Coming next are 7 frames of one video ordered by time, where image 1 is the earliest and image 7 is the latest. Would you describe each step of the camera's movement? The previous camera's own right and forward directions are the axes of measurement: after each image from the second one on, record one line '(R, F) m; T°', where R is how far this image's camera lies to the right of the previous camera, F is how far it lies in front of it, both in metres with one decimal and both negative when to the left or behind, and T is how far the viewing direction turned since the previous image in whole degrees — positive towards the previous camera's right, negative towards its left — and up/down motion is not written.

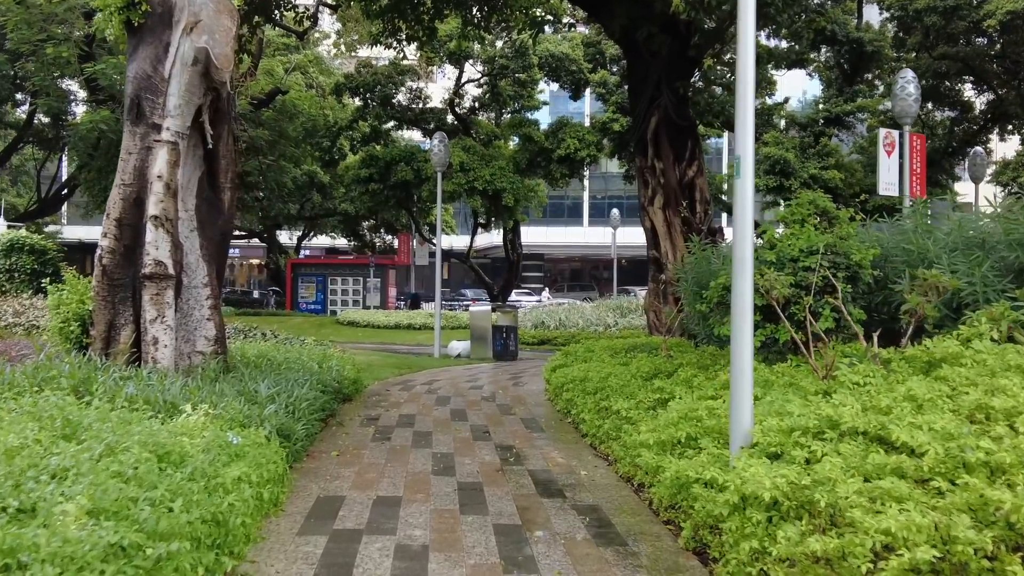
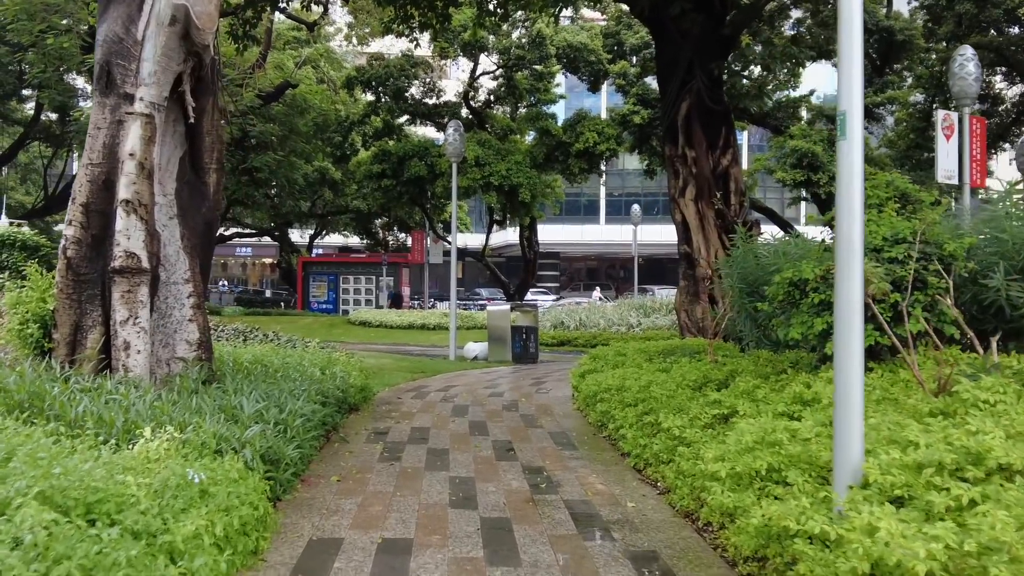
(-0.1, +0.9) m; -1°
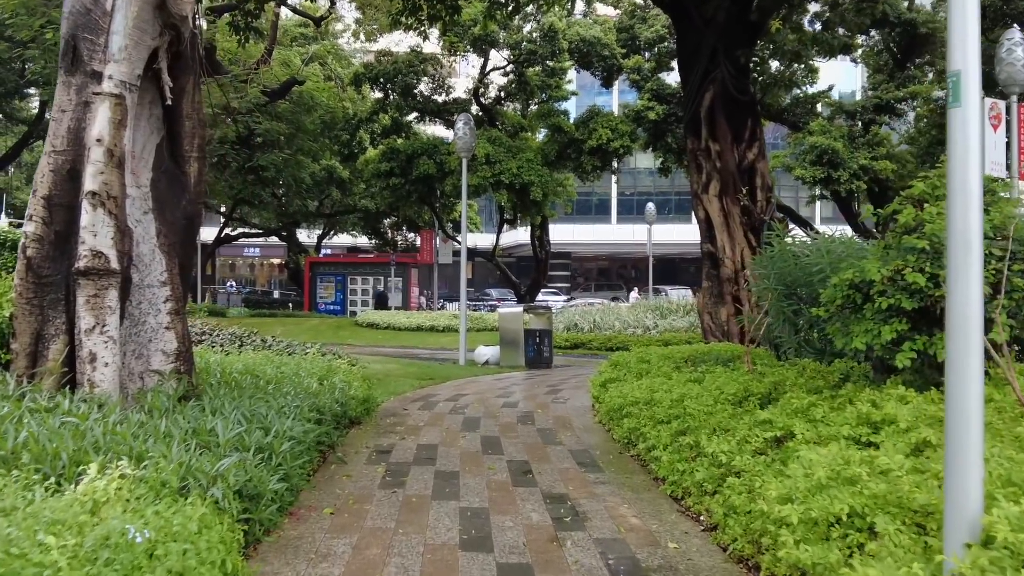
(0.0, +0.6) m; -1°
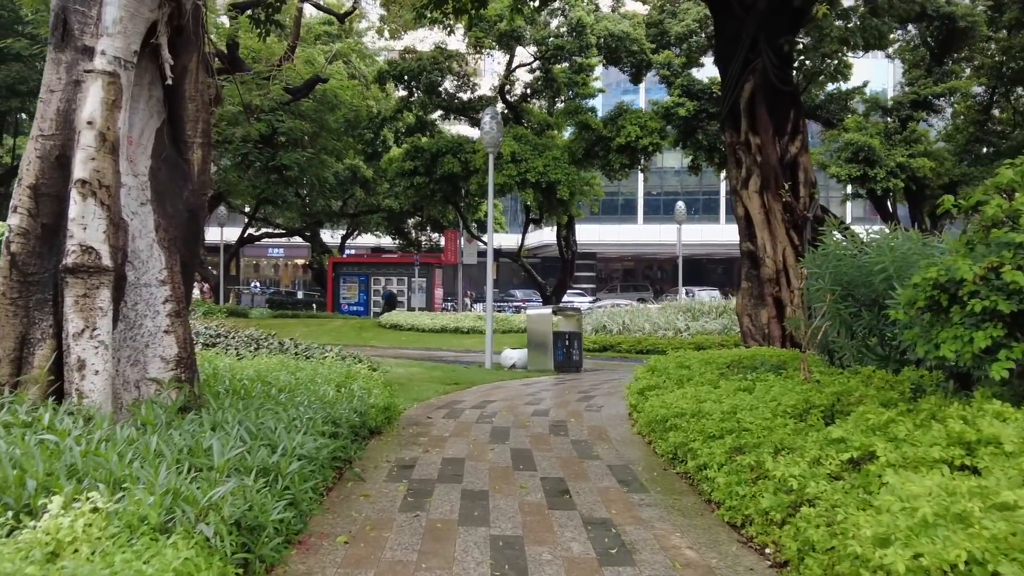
(-0.1, +0.5) m; -1°
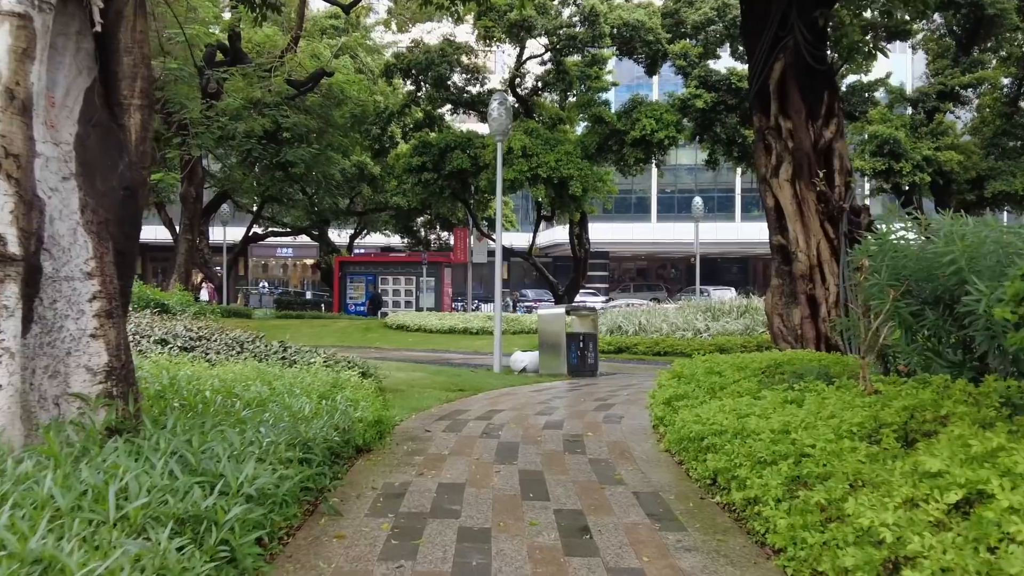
(0.0, +0.8) m; -1°
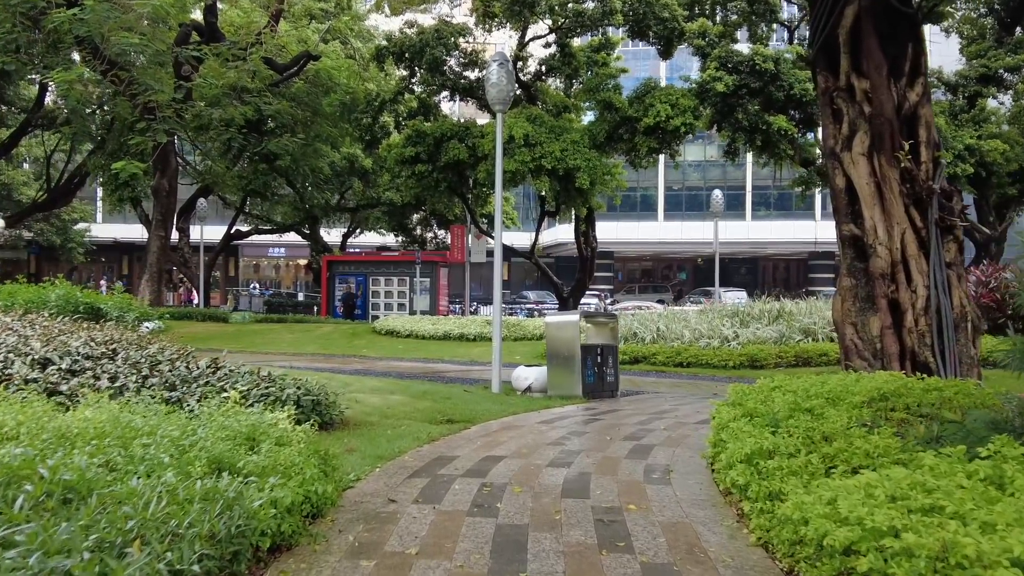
(0.0, +2.0) m; 0°
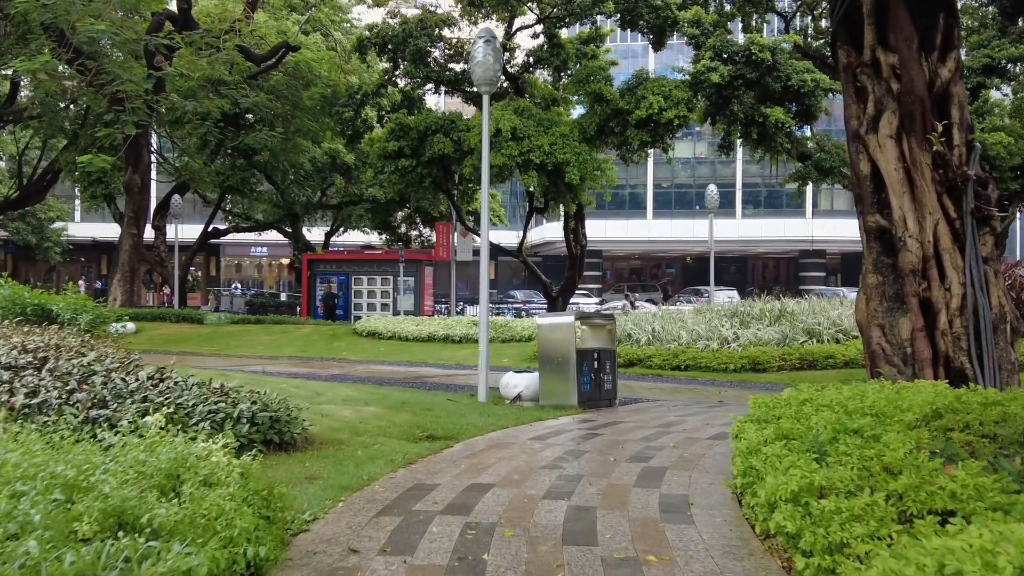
(0.0, +0.8) m; +1°
